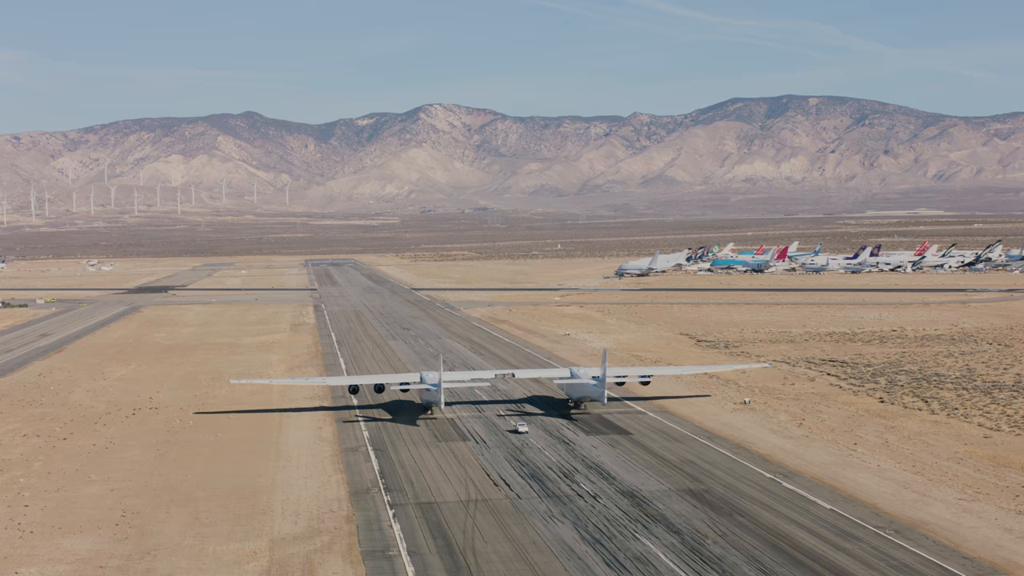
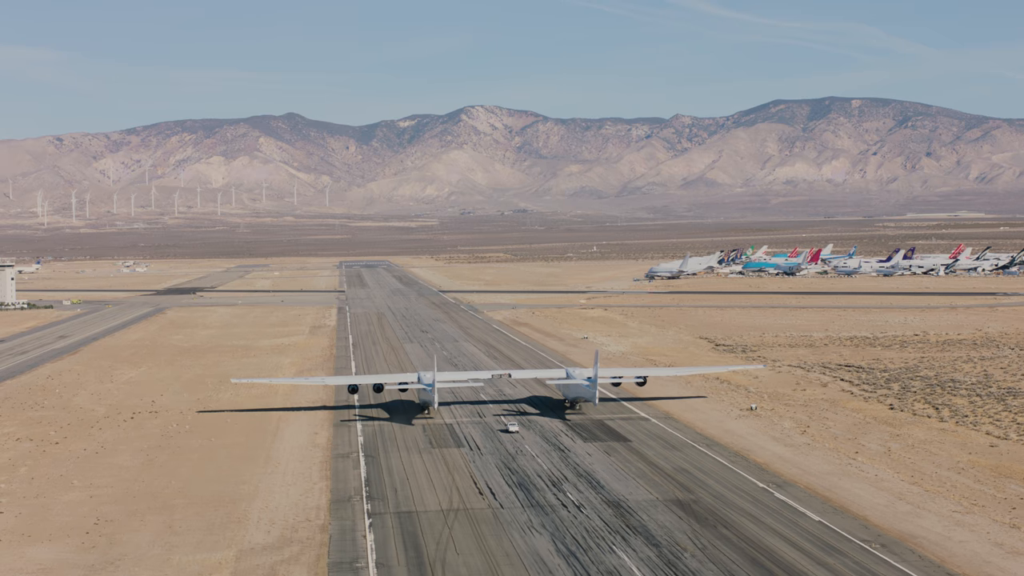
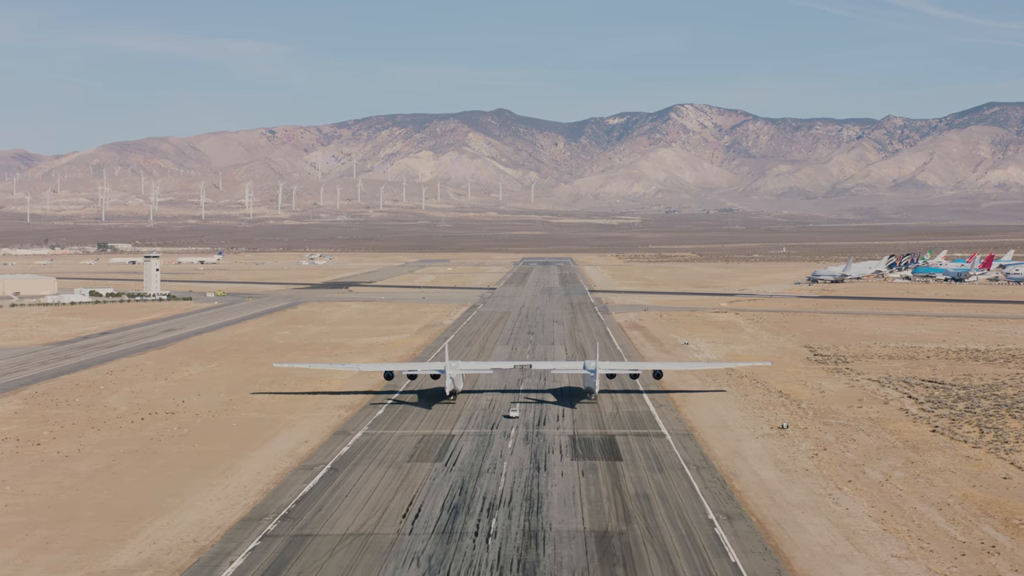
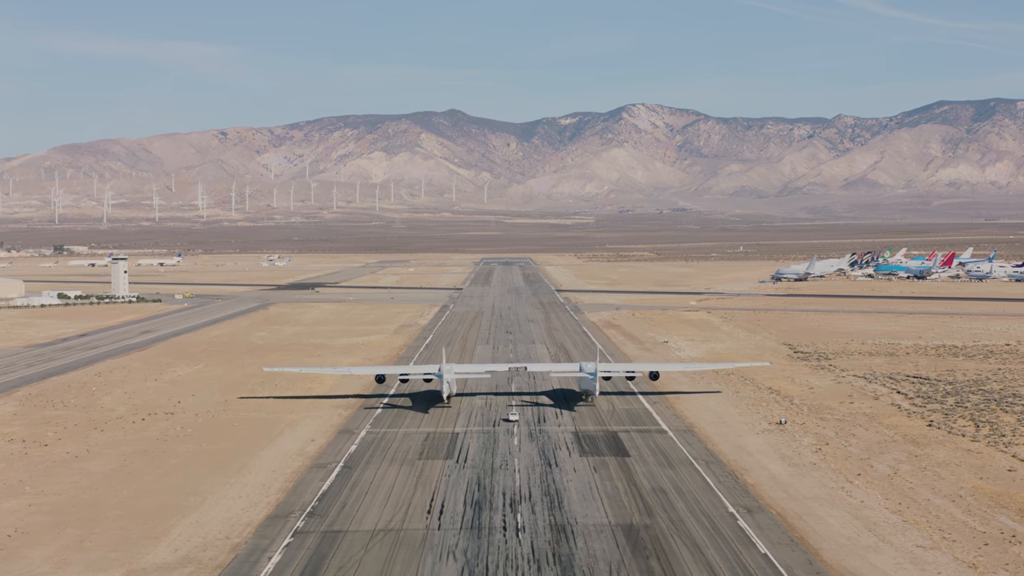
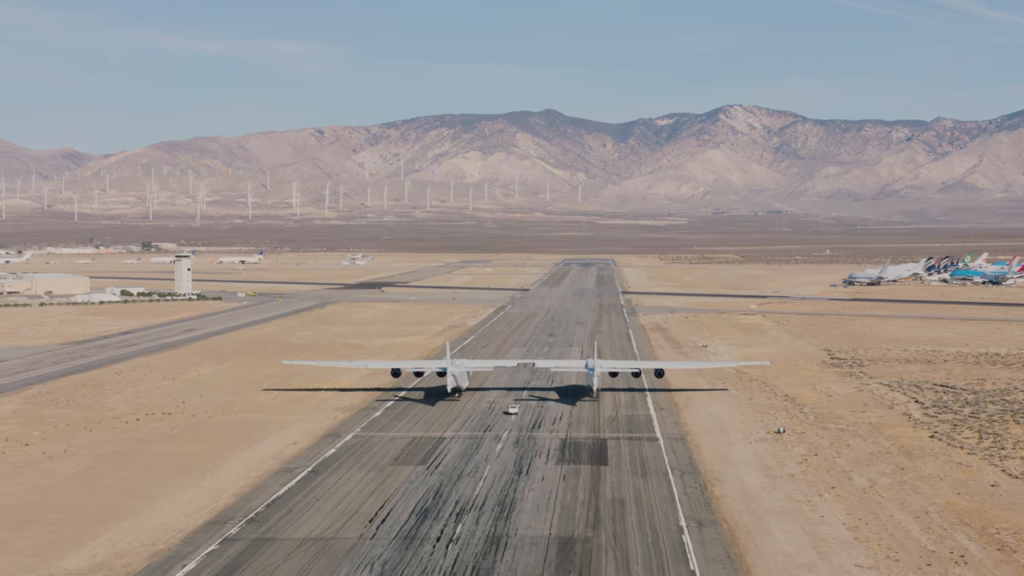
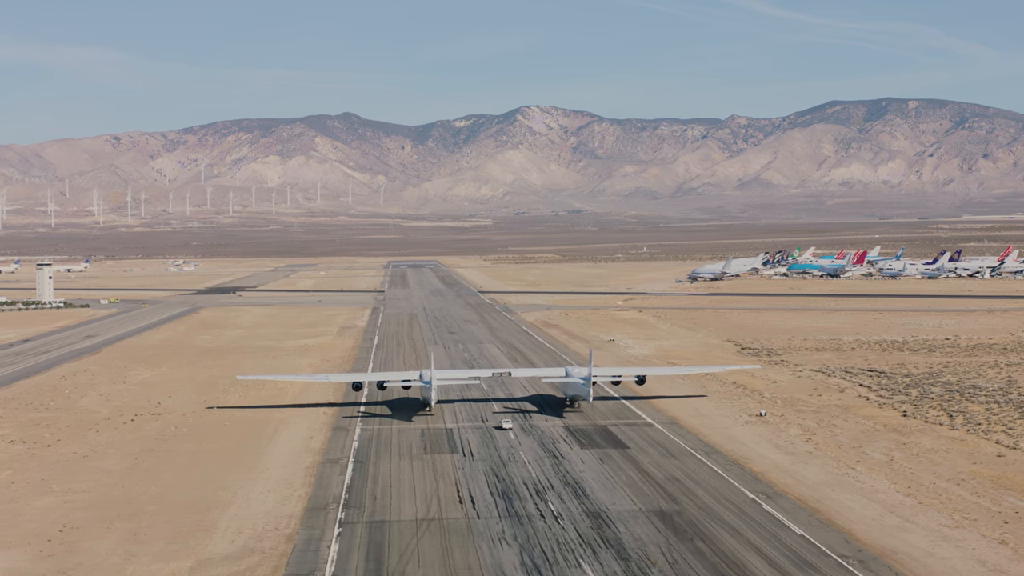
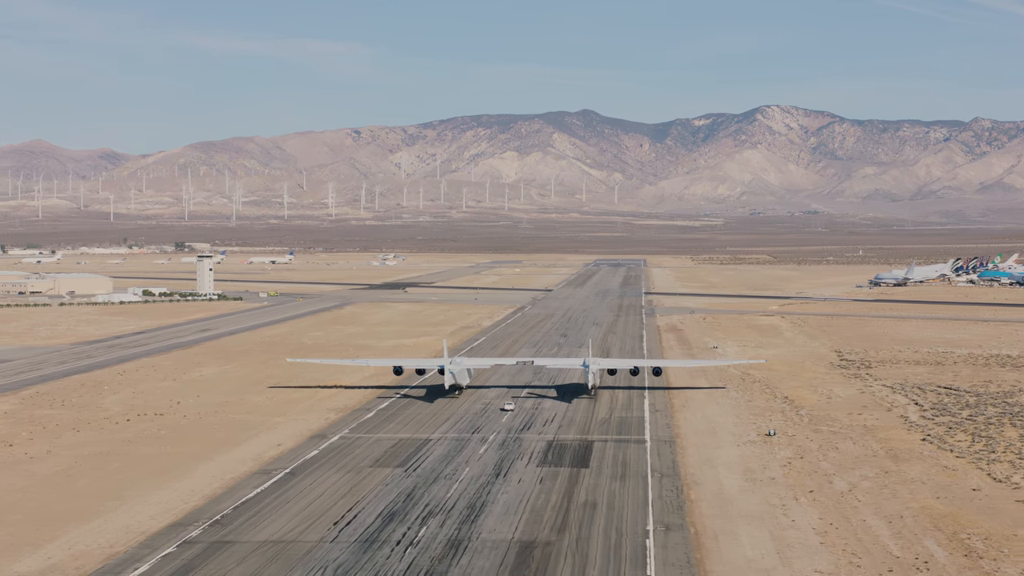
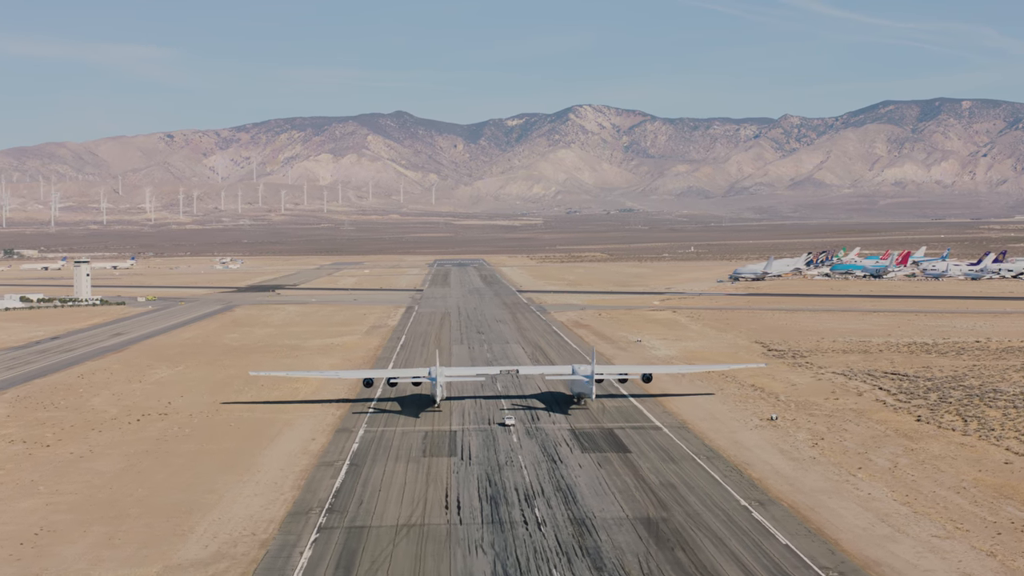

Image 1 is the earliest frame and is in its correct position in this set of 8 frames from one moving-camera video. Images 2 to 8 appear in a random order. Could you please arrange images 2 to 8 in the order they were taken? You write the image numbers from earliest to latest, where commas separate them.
2, 6, 8, 4, 3, 5, 7
